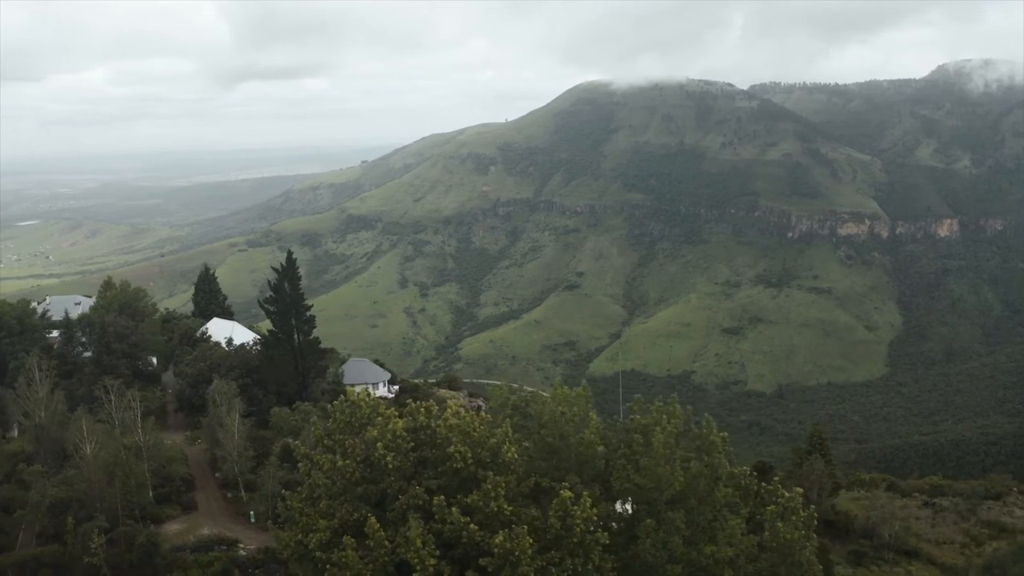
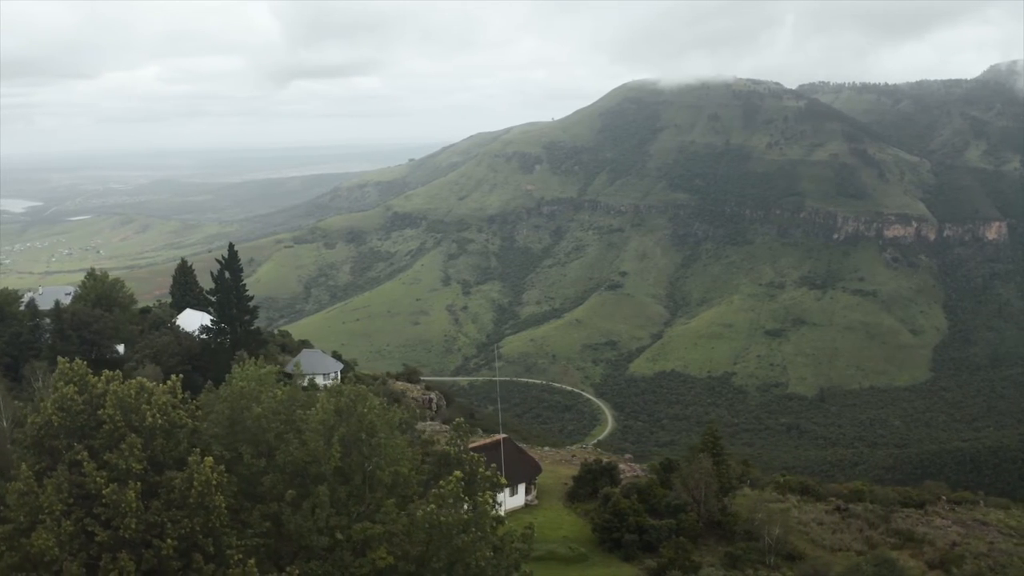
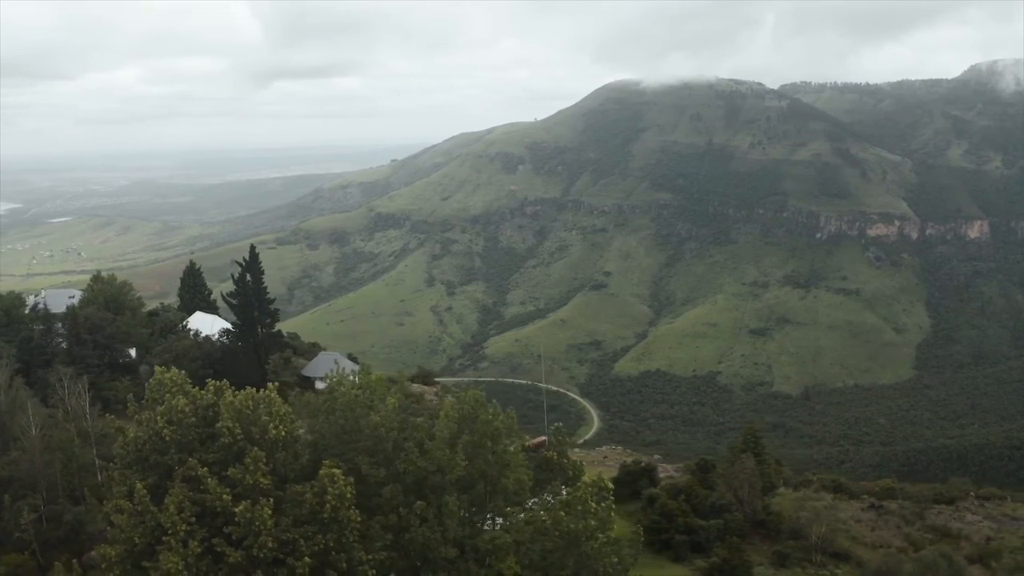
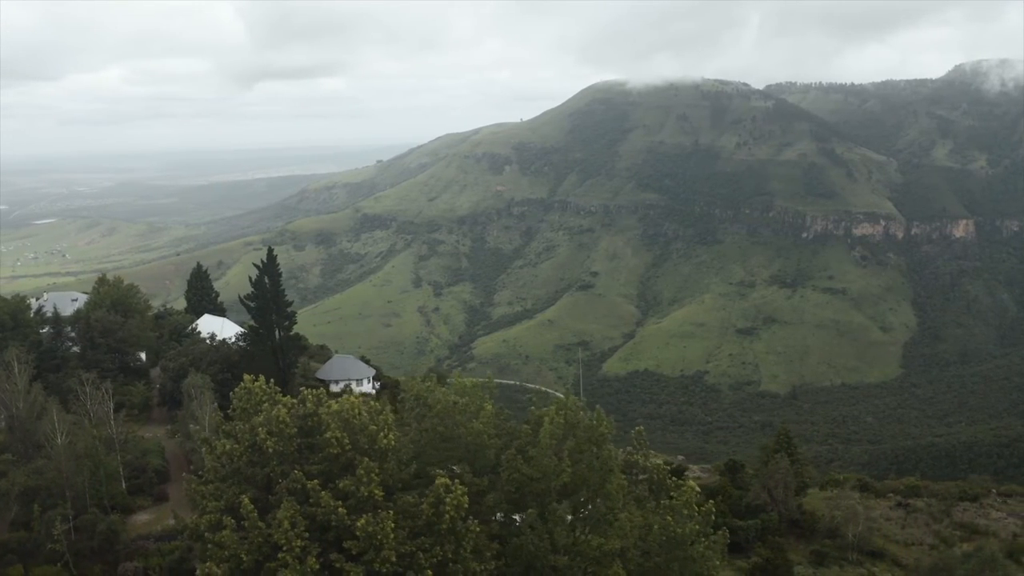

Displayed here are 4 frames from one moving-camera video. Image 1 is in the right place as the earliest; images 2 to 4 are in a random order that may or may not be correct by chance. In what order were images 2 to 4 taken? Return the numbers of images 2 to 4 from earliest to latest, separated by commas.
4, 3, 2
